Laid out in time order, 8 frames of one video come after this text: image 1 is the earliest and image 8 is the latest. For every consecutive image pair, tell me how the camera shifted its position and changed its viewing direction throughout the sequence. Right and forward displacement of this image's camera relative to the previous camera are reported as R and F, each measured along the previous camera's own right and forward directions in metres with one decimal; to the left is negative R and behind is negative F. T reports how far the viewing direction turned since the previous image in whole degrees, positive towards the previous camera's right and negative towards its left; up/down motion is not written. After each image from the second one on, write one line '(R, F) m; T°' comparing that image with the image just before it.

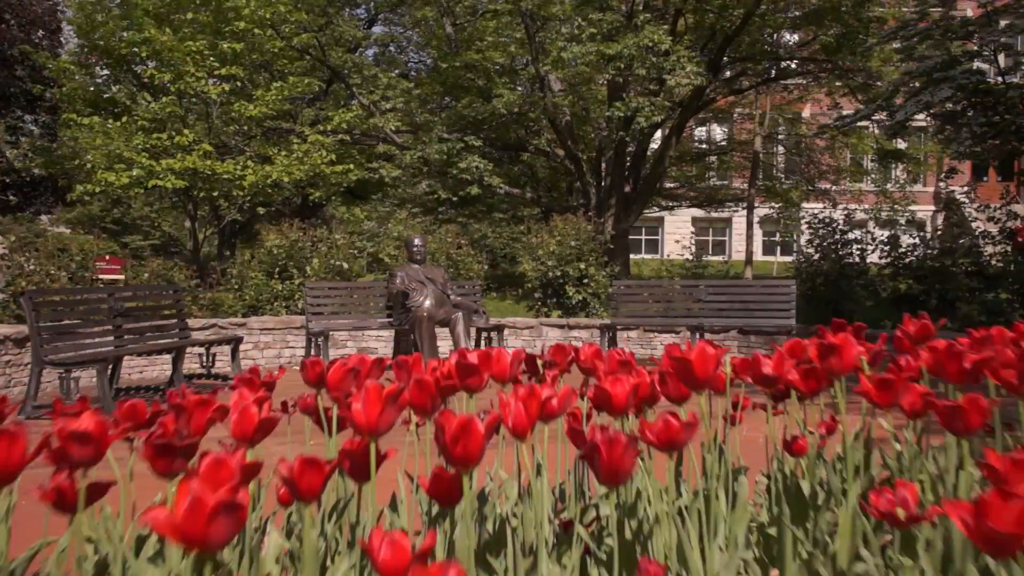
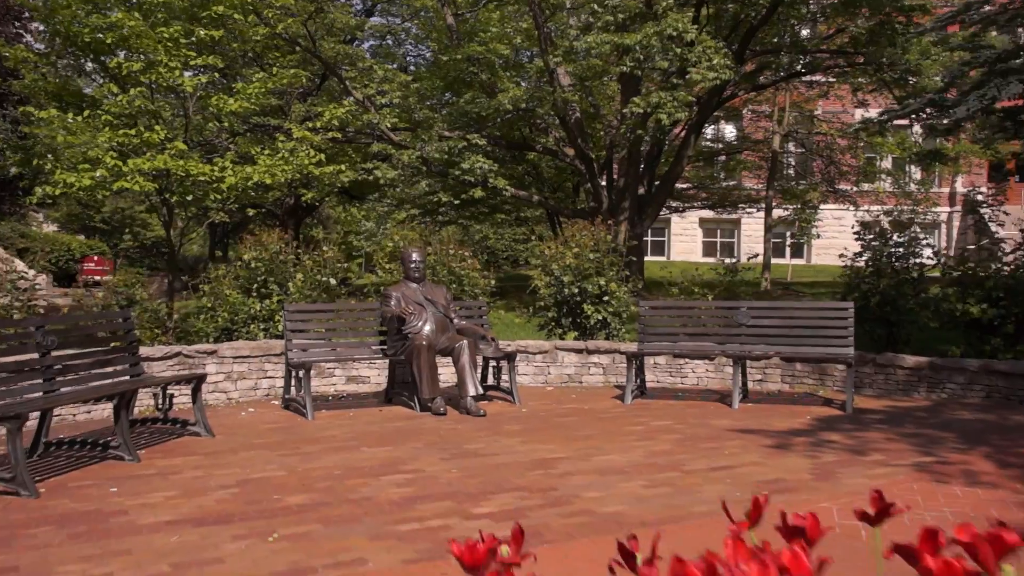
(-0.1, +1.4) m; 0°
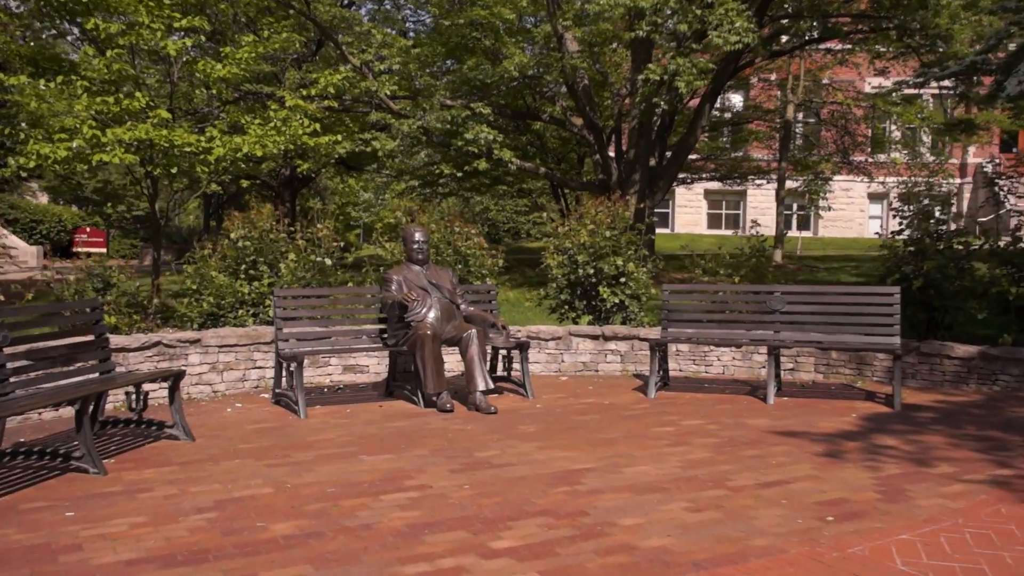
(-0.1, +0.8) m; 0°
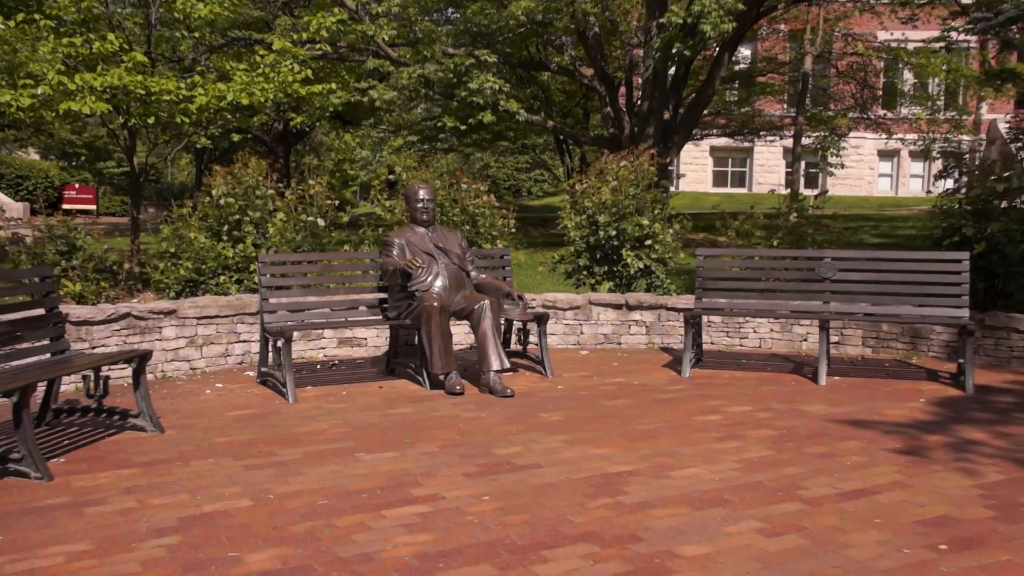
(-0.1, +0.9) m; 0°
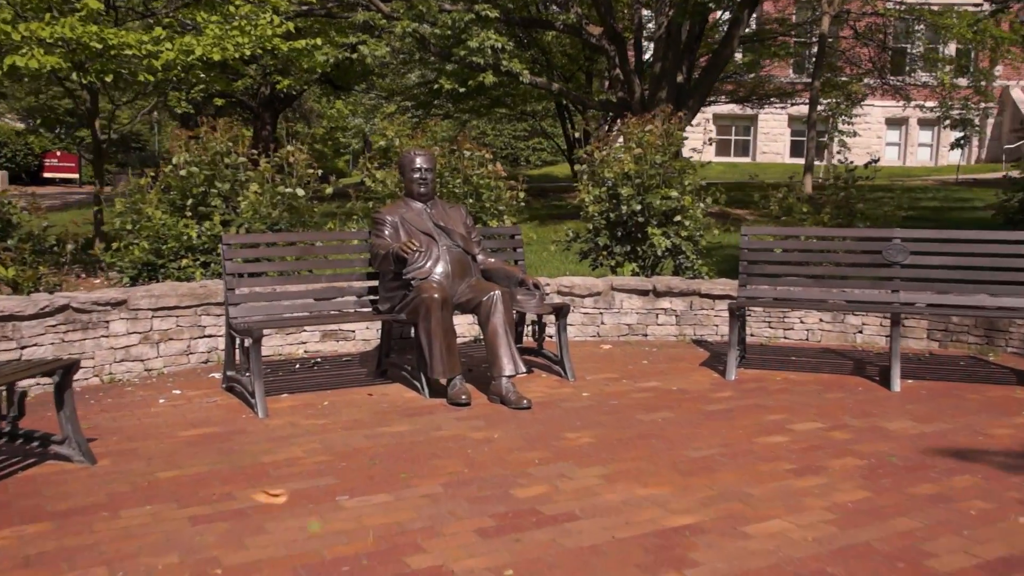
(-0.1, +1.1) m; 0°
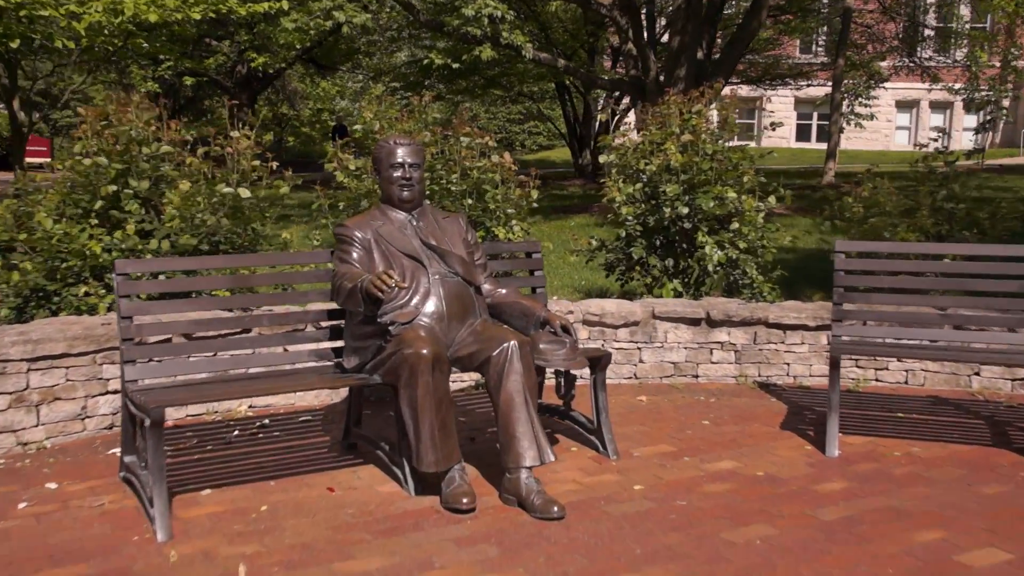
(-0.1, +1.7) m; +1°
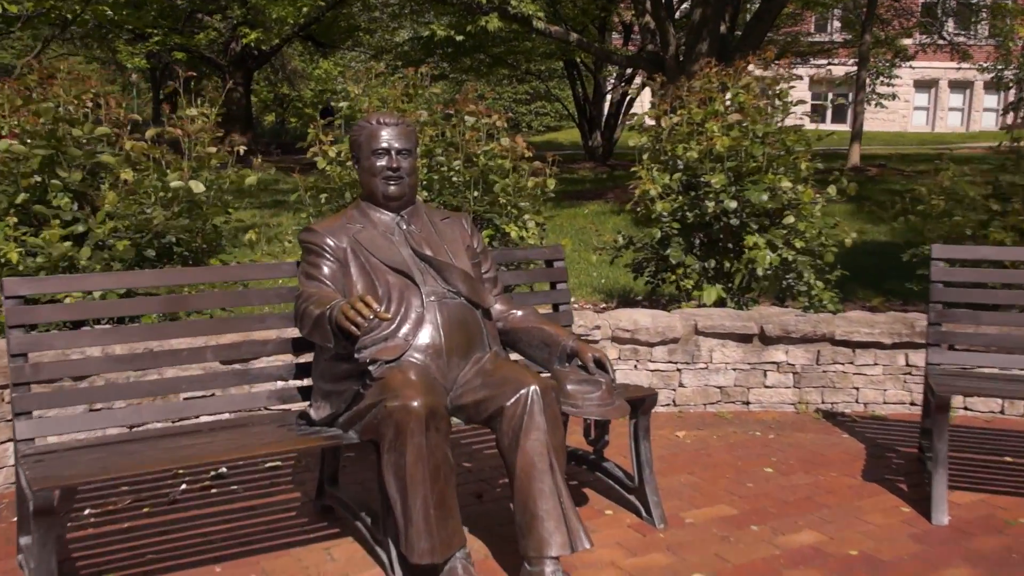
(0.0, +1.0) m; 0°
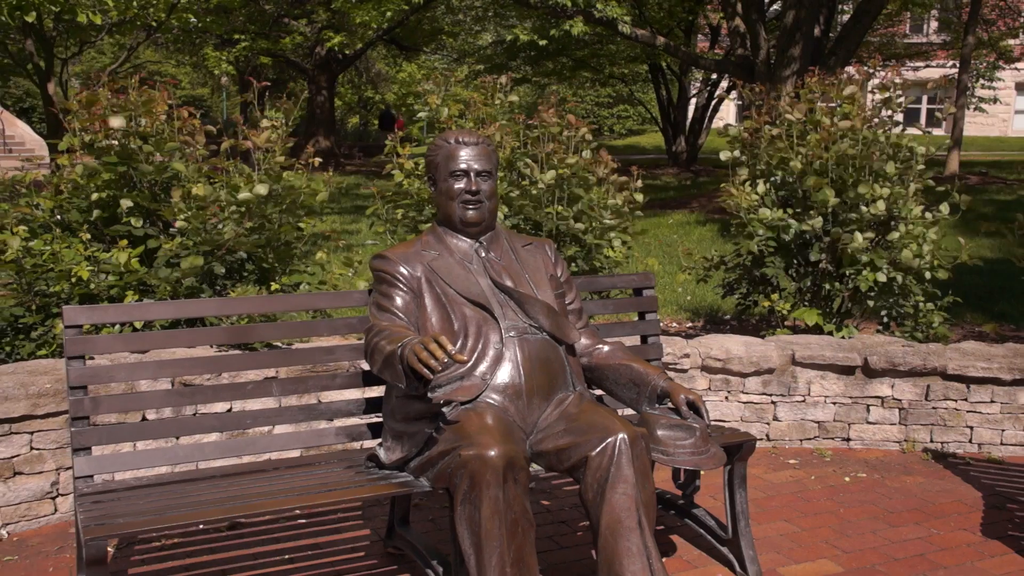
(0.0, +0.2) m; -5°
